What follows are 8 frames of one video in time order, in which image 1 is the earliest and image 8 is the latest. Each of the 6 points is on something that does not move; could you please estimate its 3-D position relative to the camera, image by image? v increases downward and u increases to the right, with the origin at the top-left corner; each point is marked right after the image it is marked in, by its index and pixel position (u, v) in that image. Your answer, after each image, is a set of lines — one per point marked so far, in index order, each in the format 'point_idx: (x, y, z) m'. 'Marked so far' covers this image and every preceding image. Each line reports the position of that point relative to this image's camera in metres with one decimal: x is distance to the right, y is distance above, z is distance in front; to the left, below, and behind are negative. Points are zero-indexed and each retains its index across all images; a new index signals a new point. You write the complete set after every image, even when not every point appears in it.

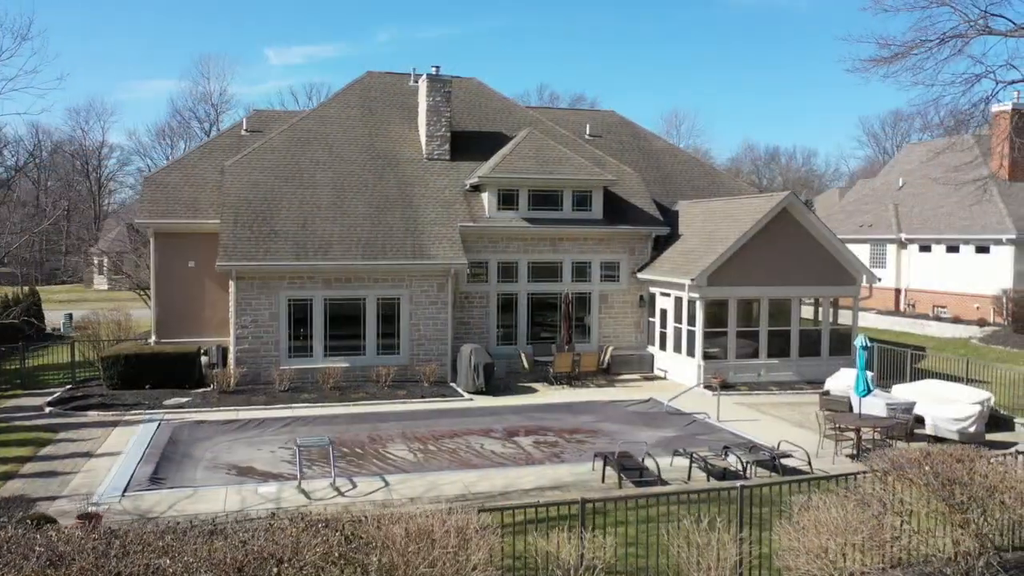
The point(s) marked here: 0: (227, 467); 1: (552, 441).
0: (-5.6, -3.5, +15.4) m
1: (+0.9, -3.4, +17.4) m
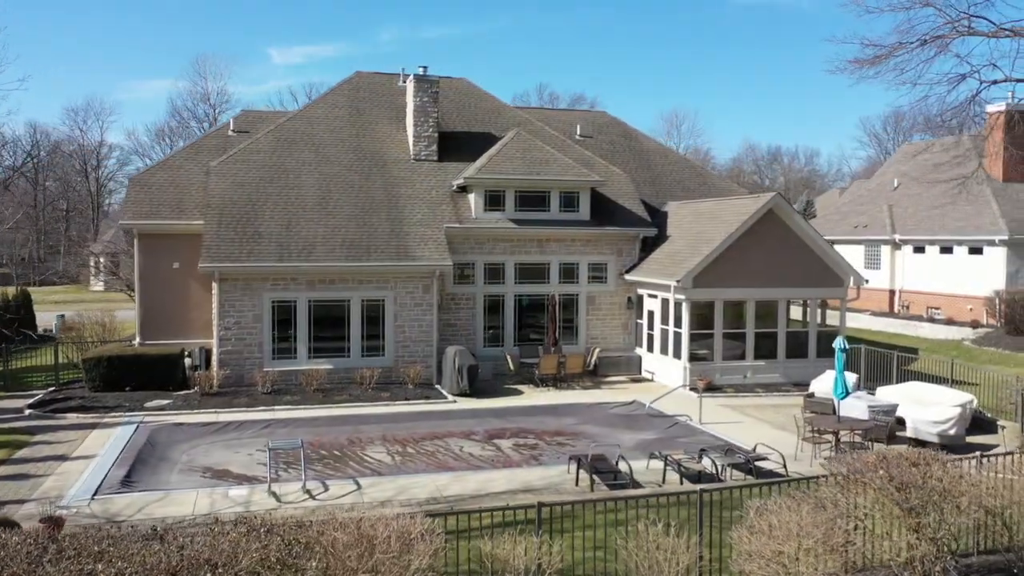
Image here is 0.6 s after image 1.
0: (-6.0, -3.5, +15.3) m
1: (+0.4, -3.4, +17.3) m
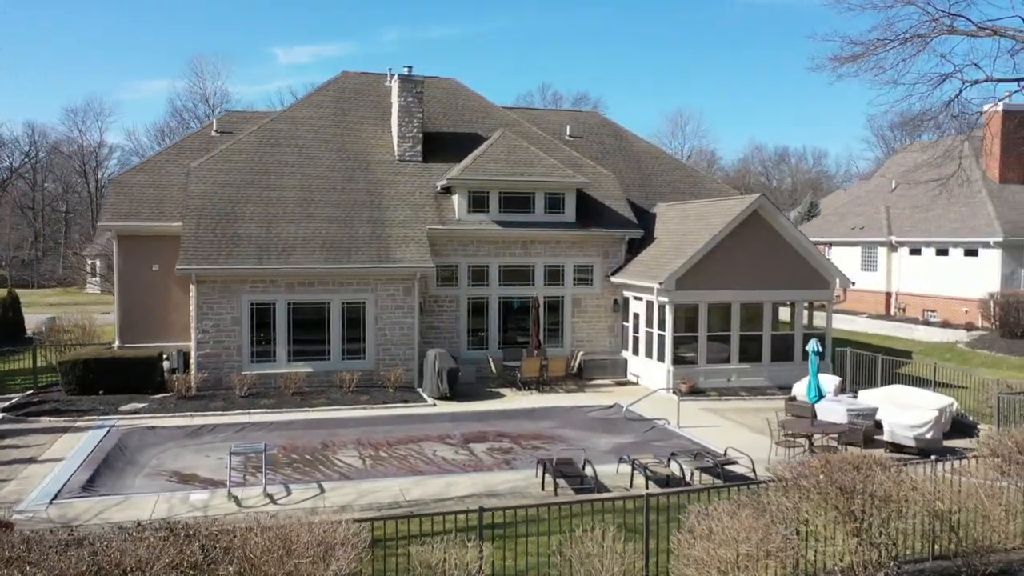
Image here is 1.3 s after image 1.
0: (-6.6, -3.6, +15.2) m
1: (-0.1, -3.4, +17.1) m
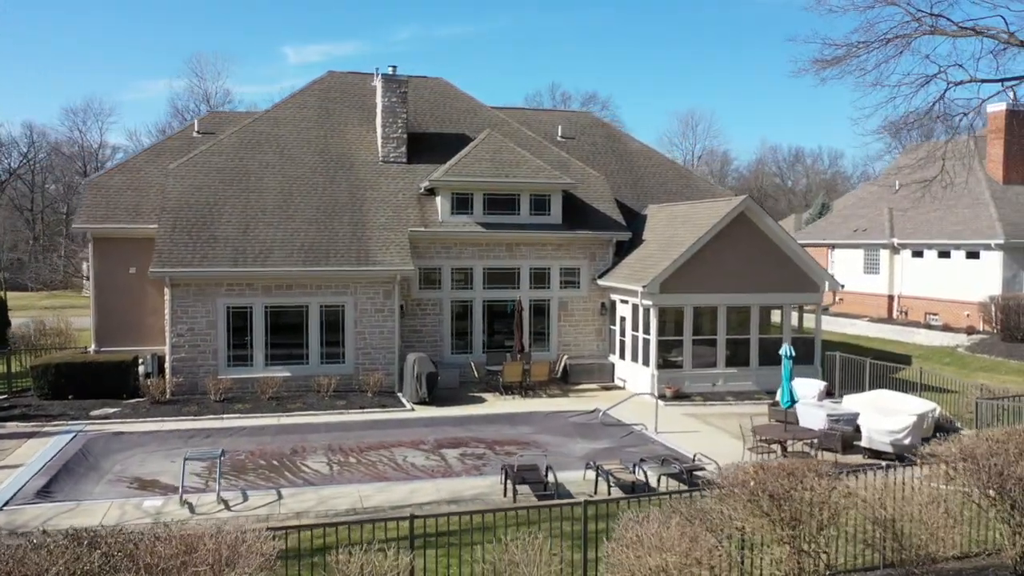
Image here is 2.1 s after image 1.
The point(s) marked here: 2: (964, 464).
0: (-7.2, -3.6, +14.9) m
1: (-0.7, -3.5, +16.6) m
2: (+4.3, -1.7, +7.7) m
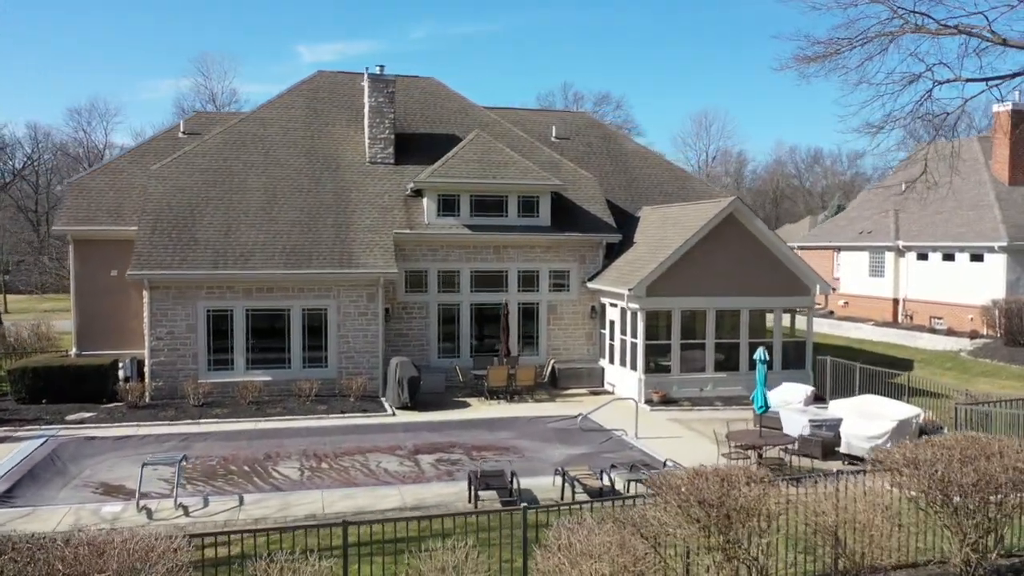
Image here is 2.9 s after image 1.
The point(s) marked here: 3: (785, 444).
0: (-7.7, -3.6, +14.6) m
1: (-1.2, -3.5, +16.2) m
2: (+3.6, -1.6, +7.2) m
3: (+4.5, -2.5, +12.9) m
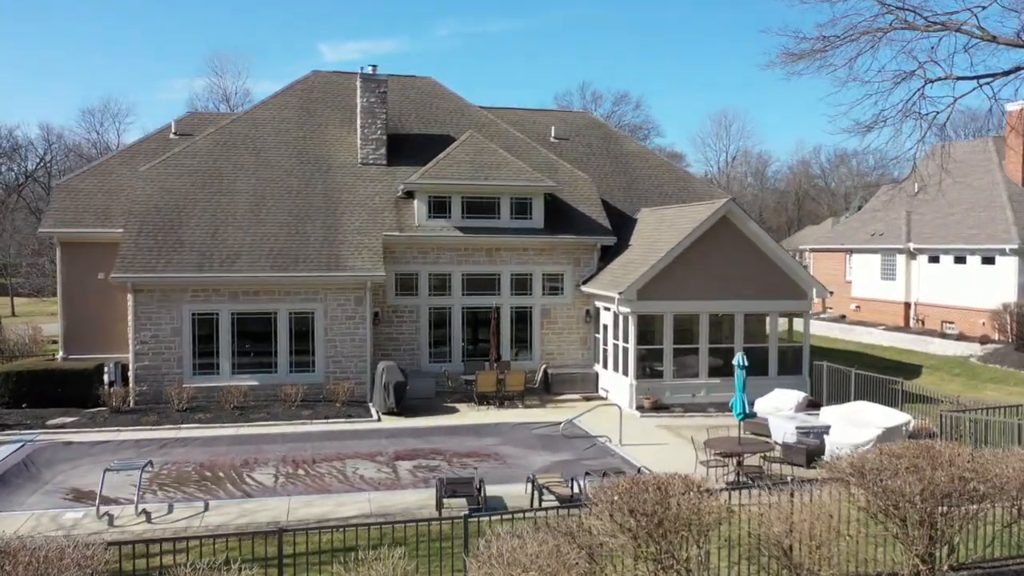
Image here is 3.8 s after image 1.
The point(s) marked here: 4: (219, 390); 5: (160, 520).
0: (-8.1, -3.7, +14.4) m
1: (-1.6, -3.6, +15.8) m
2: (+3.0, -1.6, +6.7) m
3: (+4.0, -2.5, +12.4) m
4: (-7.3, -2.5, +19.9) m
5: (-5.6, -3.7, +12.6) m
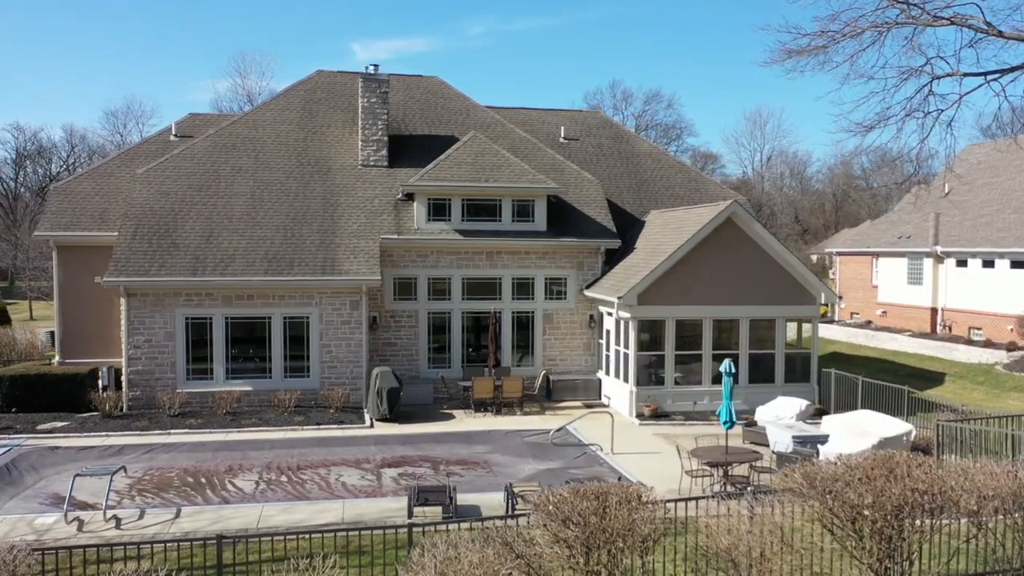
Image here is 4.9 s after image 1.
0: (-8.4, -3.7, +14.2) m
1: (-1.8, -3.6, +15.4) m
2: (+2.3, -1.5, +6.0) m
3: (+3.6, -2.5, +11.7) m
4: (-7.4, -2.6, +19.6) m
5: (-5.9, -3.7, +12.3) m
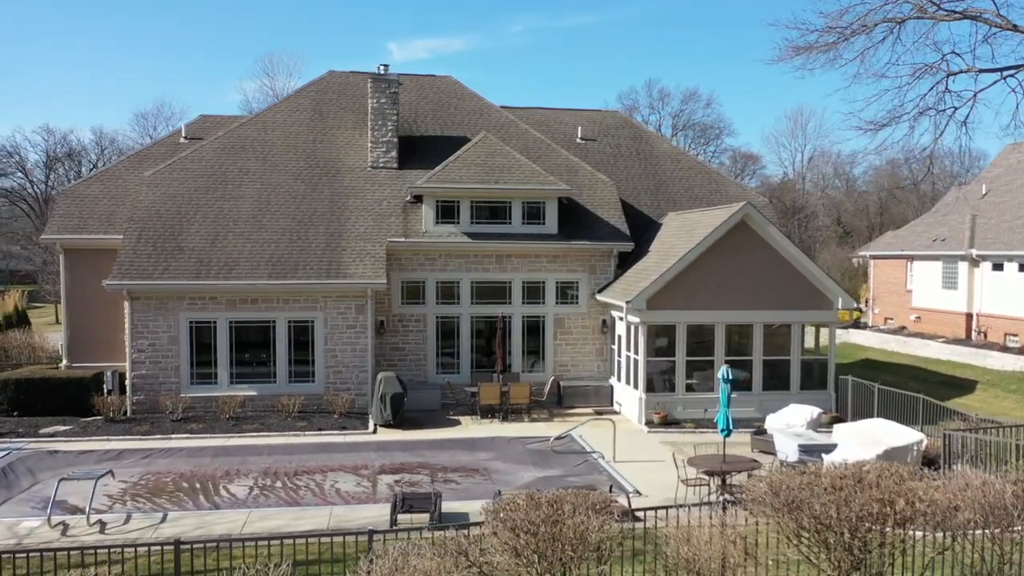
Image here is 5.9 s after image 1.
0: (-8.5, -3.8, +14.0) m
1: (-1.8, -3.6, +14.9) m
2: (+1.9, -1.4, +5.5) m
3: (+3.4, -2.5, +11.0) m
4: (-7.2, -2.7, +19.4) m
5: (-6.1, -3.7, +12.0) m
